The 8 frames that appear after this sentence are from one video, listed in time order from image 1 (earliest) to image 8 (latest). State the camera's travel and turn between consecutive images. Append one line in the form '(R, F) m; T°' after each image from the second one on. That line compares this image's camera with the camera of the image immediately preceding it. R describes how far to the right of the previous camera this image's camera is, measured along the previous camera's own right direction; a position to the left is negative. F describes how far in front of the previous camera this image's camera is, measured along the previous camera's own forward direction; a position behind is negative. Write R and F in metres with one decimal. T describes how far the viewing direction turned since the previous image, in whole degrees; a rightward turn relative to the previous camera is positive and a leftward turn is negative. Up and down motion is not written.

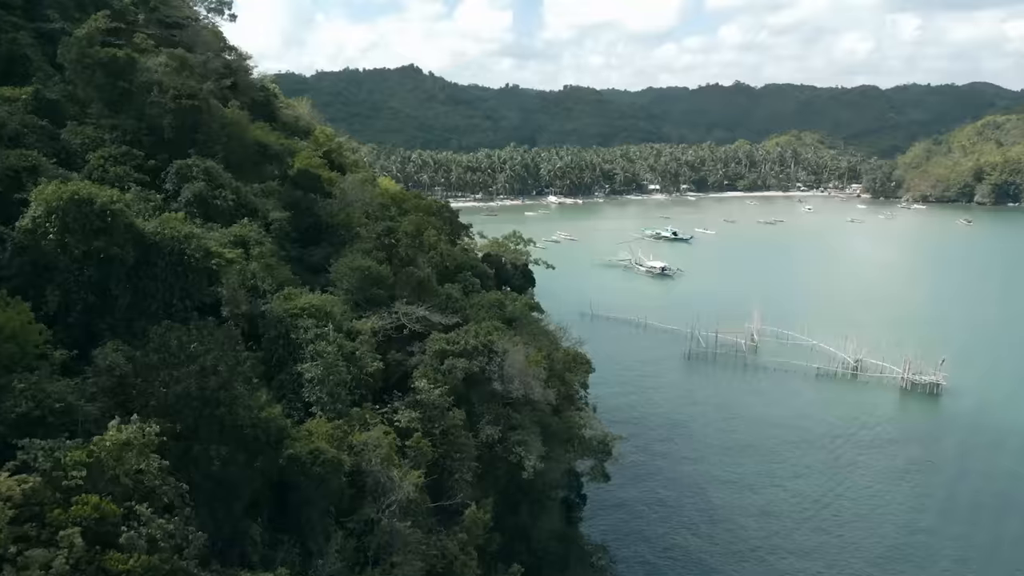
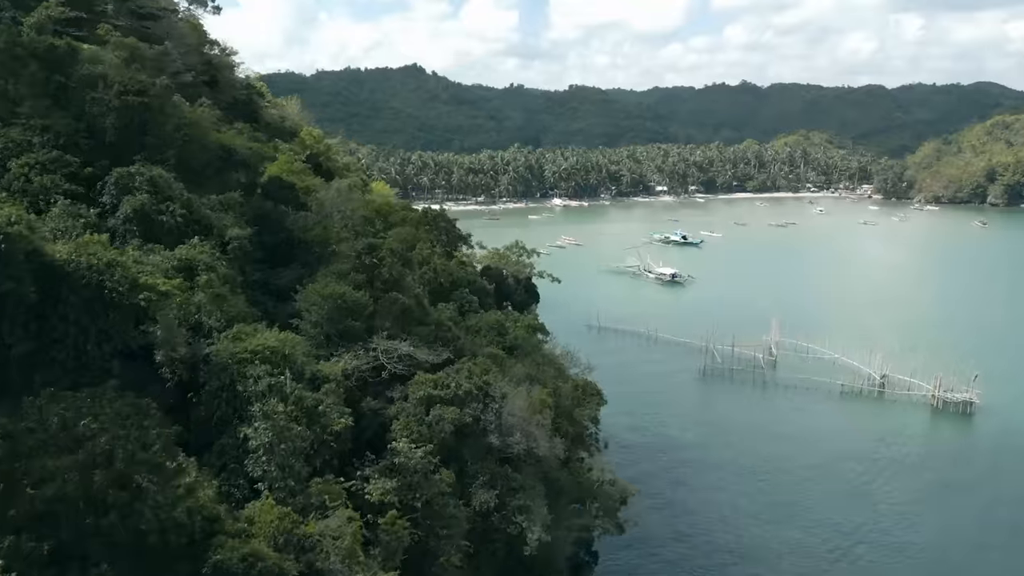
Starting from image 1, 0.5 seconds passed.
(+0.1, +2.6) m; 0°
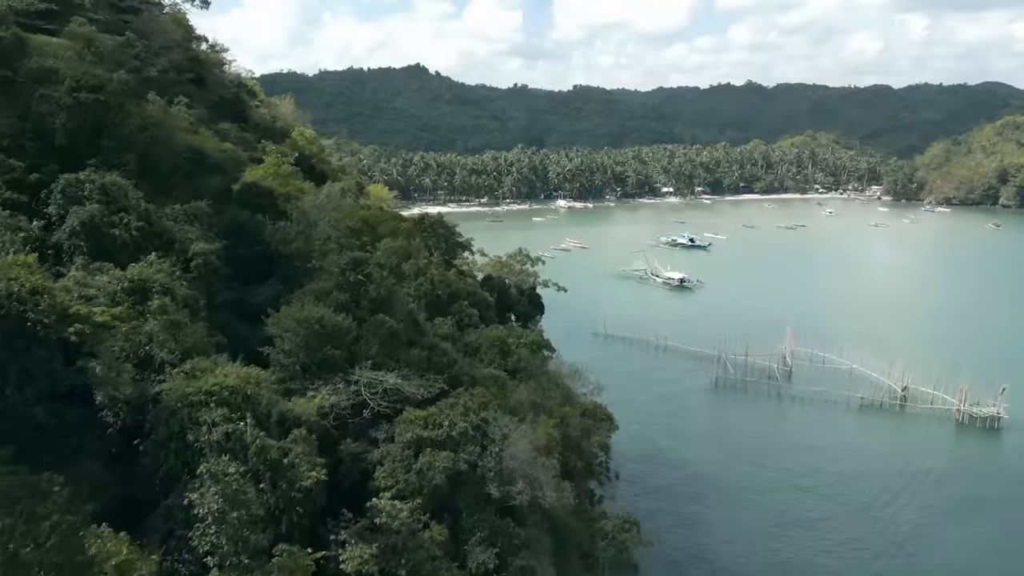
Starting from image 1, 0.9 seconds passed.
(0.0, +1.7) m; 0°
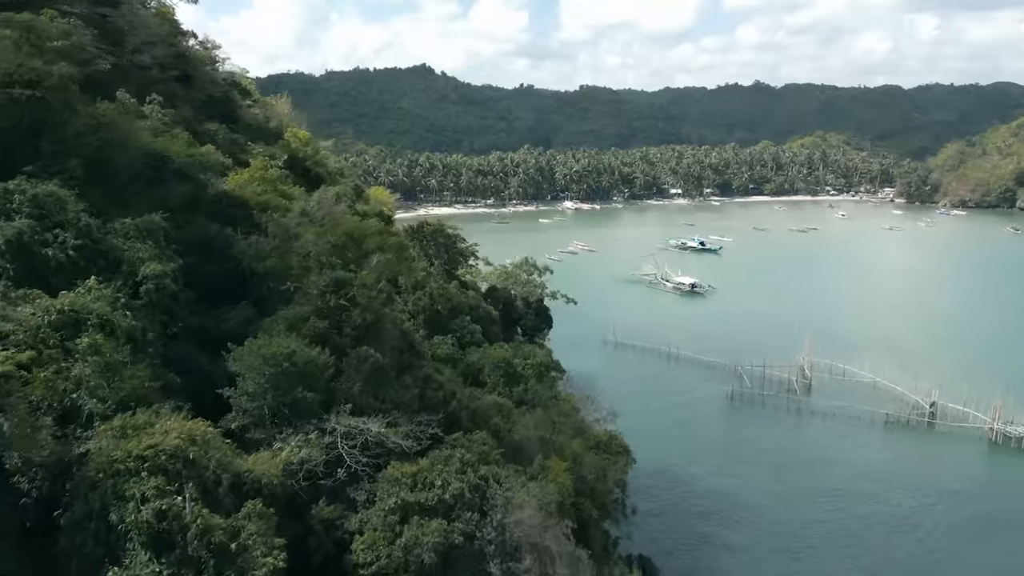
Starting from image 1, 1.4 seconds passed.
(0.0, +1.9) m; 0°
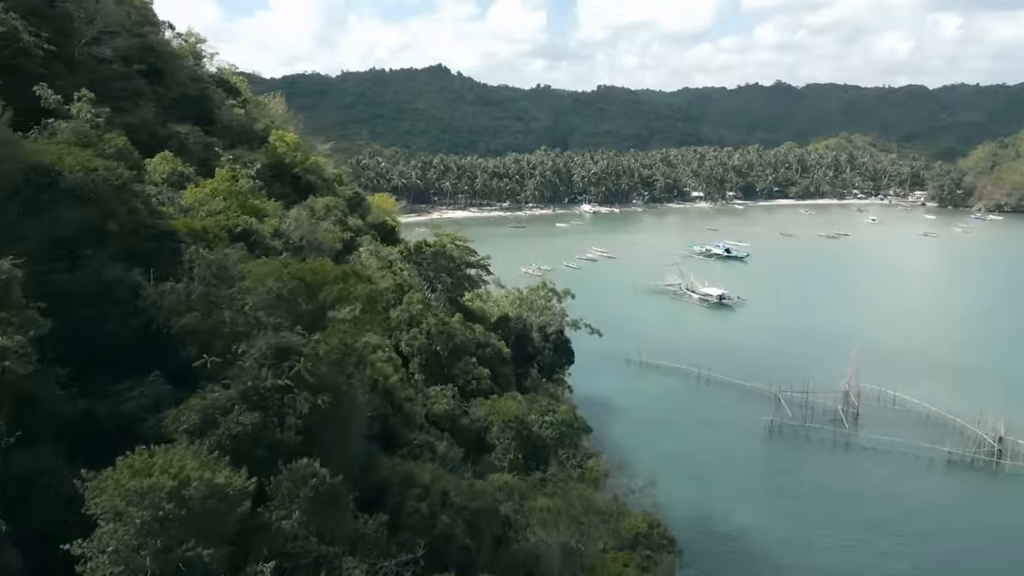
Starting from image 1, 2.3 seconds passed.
(0.0, +3.7) m; -1°
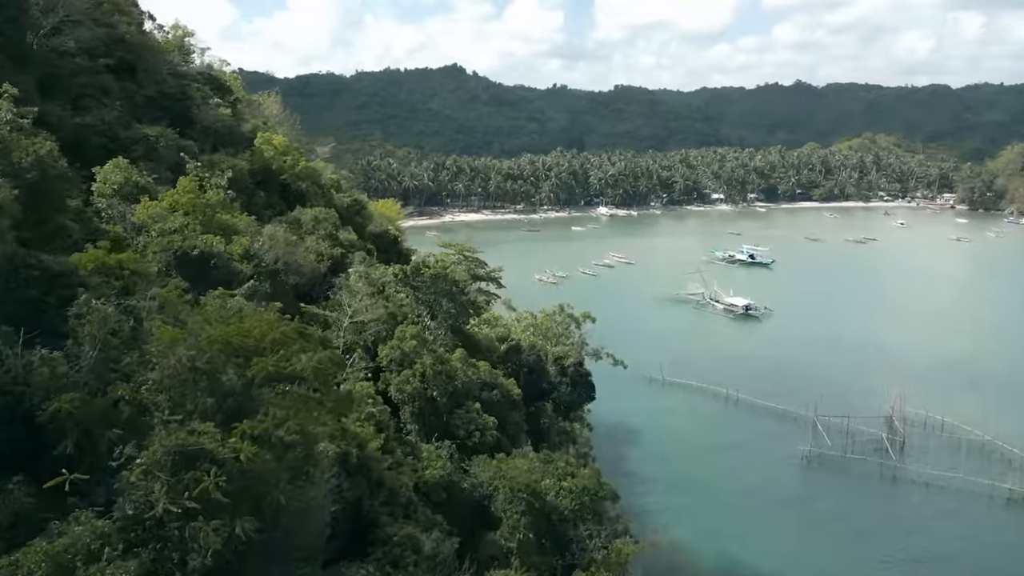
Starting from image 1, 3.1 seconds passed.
(+0.1, +2.8) m; -1°
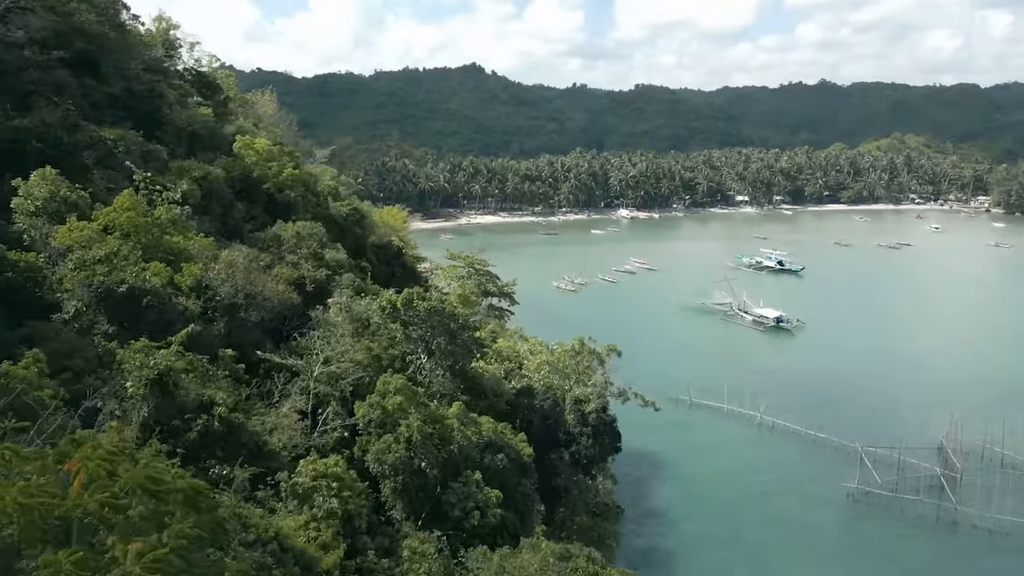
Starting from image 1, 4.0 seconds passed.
(+0.1, +2.9) m; -1°
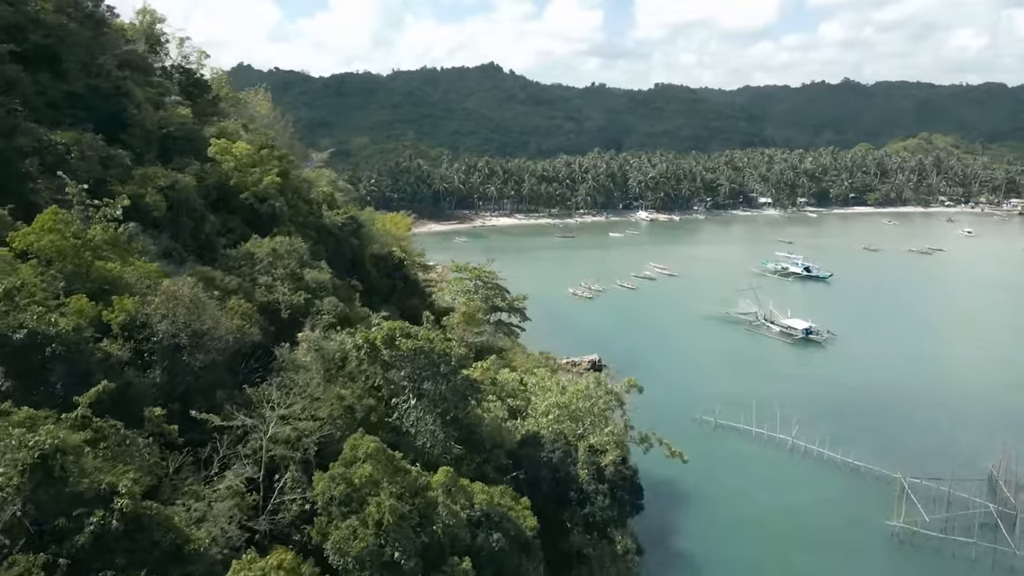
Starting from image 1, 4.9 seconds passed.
(+0.2, +2.3) m; -1°
